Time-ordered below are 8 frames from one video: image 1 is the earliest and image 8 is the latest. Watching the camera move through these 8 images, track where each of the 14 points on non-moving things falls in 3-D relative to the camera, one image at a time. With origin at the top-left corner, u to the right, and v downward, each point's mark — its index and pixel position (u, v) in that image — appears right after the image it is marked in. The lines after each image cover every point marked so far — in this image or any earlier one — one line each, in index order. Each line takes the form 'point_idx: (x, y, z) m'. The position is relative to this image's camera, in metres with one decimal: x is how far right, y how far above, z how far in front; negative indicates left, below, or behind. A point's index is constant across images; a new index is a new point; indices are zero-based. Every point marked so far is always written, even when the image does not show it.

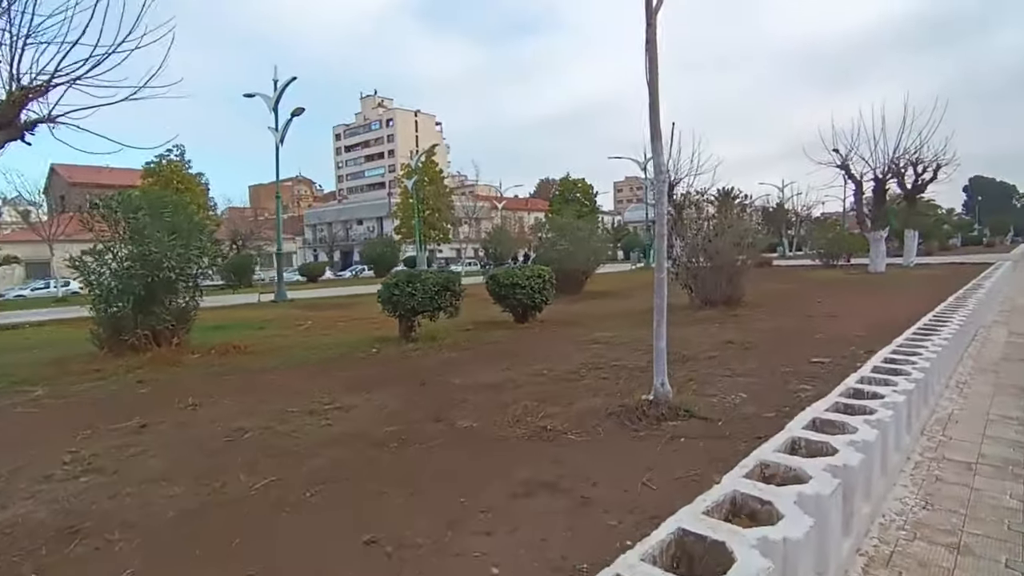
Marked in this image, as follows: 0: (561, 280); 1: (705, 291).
0: (+1.3, +0.2, +15.5) m
1: (+3.8, -0.1, +11.3) m
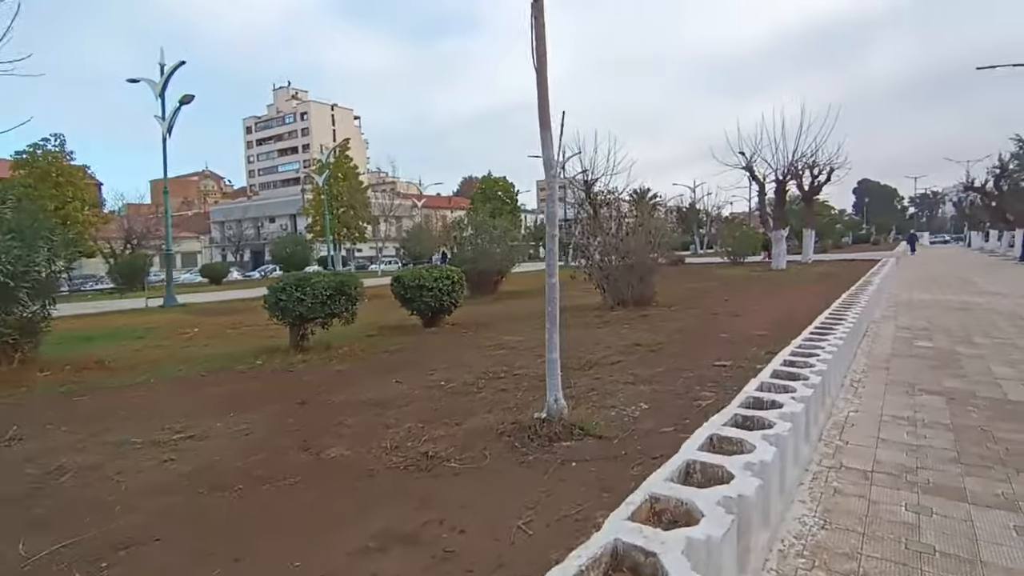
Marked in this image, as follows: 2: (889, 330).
0: (-0.9, +0.2, +15.0) m
1: (+2.0, 0.0, +11.3) m
2: (+5.8, -0.7, +9.0) m
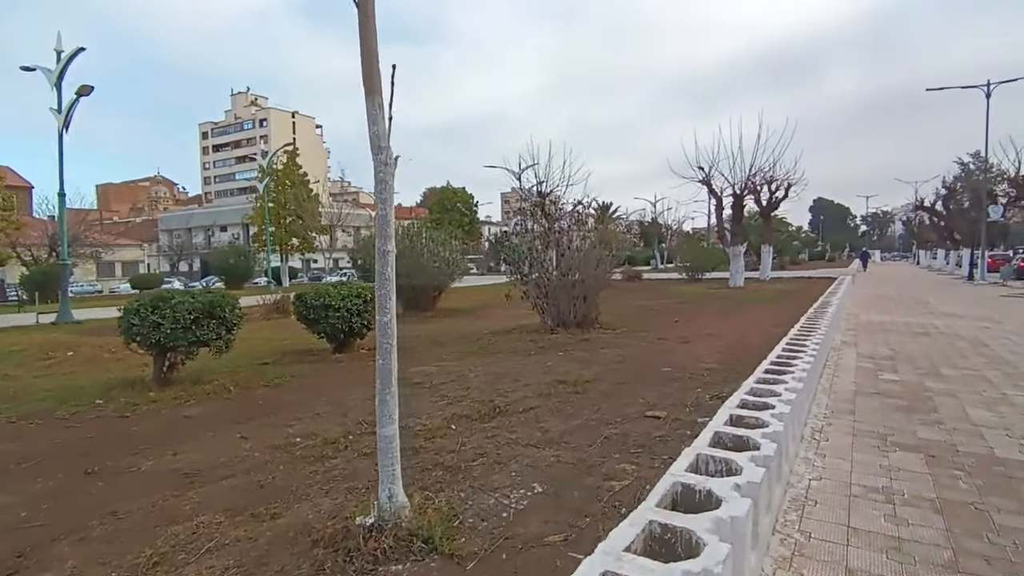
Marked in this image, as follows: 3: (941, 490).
0: (-2.4, -0.2, +13.8) m
1: (+0.8, -0.4, +10.2) m
2: (+4.7, -1.0, +8.1) m
3: (+2.7, -1.3, +3.7) m
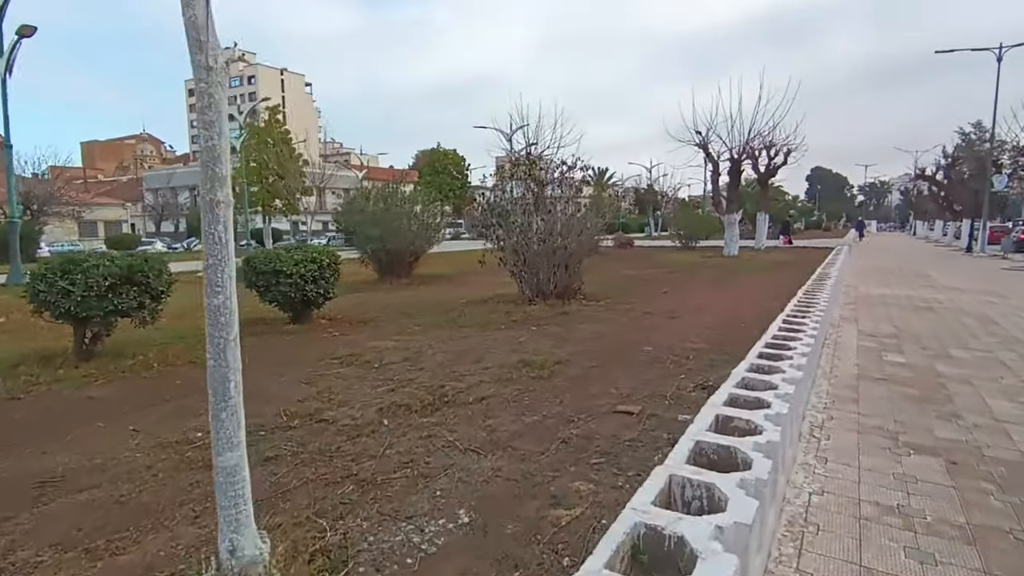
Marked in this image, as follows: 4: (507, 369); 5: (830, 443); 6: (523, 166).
0: (-2.8, +0.6, +13.0) m
1: (+0.4, +0.1, +9.4) m
2: (+4.3, -0.6, +7.5) m
3: (+2.4, -1.2, +3.1) m
4: (0.0, -0.7, +4.9) m
5: (+2.2, -1.0, +3.9) m
6: (+0.2, +2.0, +9.7) m
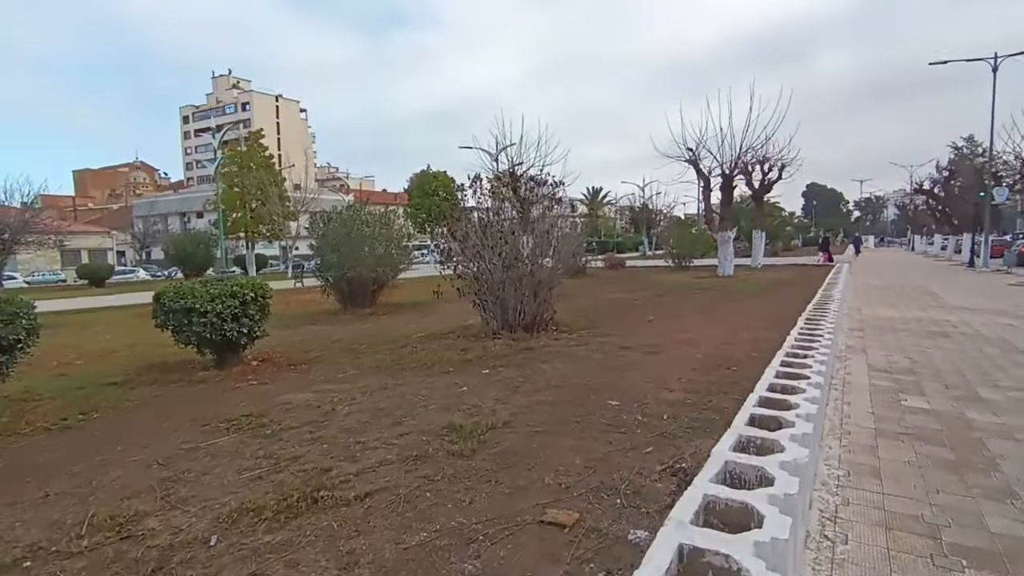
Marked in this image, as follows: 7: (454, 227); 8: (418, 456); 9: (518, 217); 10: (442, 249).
0: (-3.4, -0.1, +11.9) m
1: (-0.1, -0.3, +8.3) m
2: (+3.8, -1.0, +6.4) m
3: (+1.9, -1.4, +2.0) m
4: (-0.6, -1.0, +3.8) m
5: (+1.7, -1.3, +2.8) m
6: (-0.4, +1.6, +8.7) m
7: (-0.9, +0.9, +8.7) m
8: (-0.6, -1.0, +3.5) m
9: (+0.1, +1.0, +8.5) m
10: (-1.1, +0.6, +9.1) m
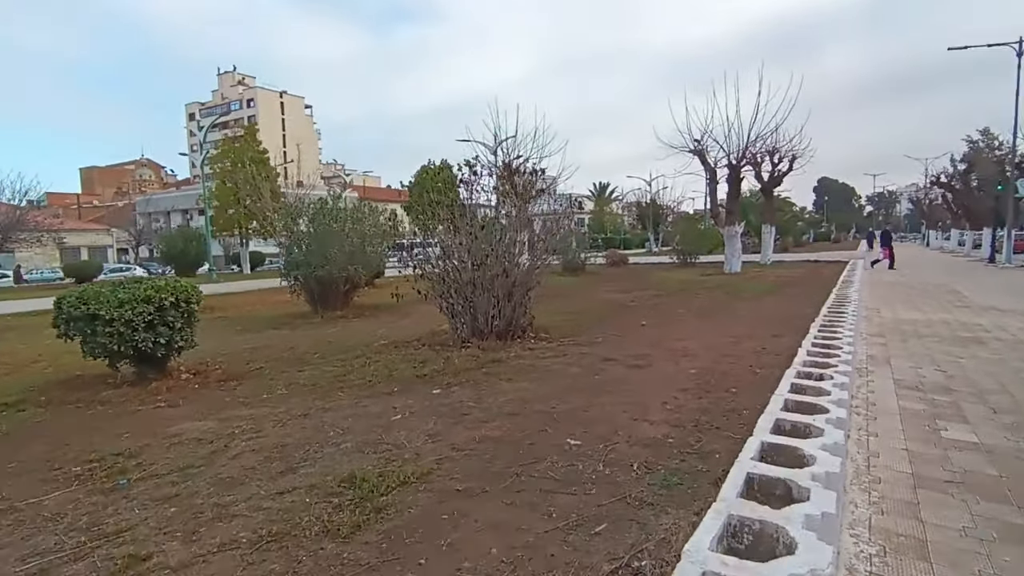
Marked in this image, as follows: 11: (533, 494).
0: (-3.7, -0.1, +11.0) m
1: (-0.5, -0.3, +7.4) m
2: (+3.4, -1.0, +5.3) m
3: (+1.5, -1.4, +0.9) m
4: (-1.0, -1.0, +2.8) m
5: (+1.2, -1.3, +1.8) m
6: (-0.7, +1.6, +7.7) m
7: (-1.2, +0.9, +7.7) m
8: (-1.0, -1.0, +2.5) m
9: (-0.3, +1.0, +7.5) m
10: (-1.4, +0.6, +8.1) m
11: (+0.1, -1.0, +2.8) m
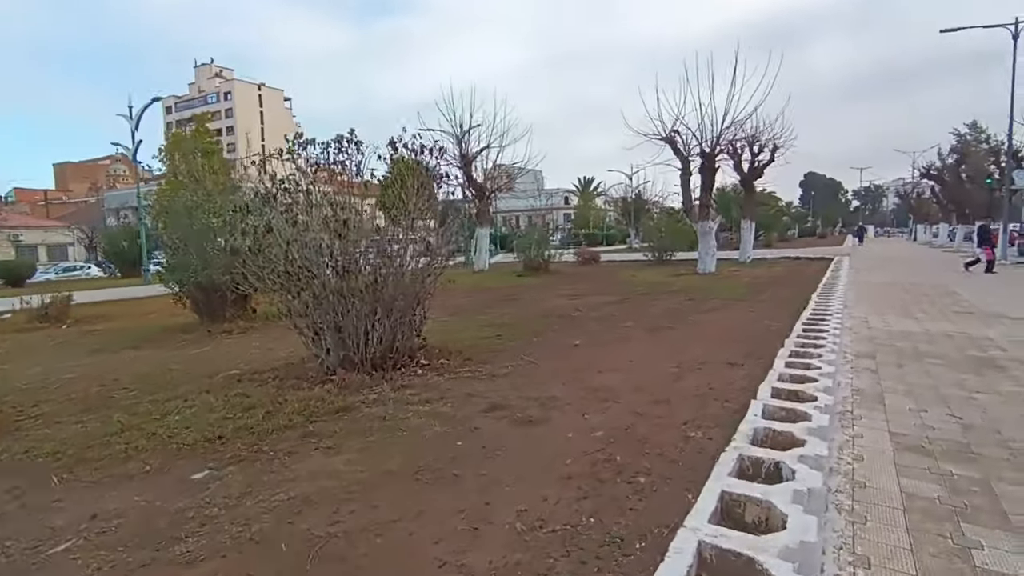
0: (-4.9, -0.2, +9.2) m
1: (-1.6, -0.5, +5.6) m
2: (+2.3, -1.1, +3.7) m
3: (+0.4, -1.6, -0.7) m
4: (-2.0, -1.2, +1.1) m
5: (+0.2, -1.5, +0.2) m
6: (-1.9, +1.4, +6.0) m
7: (-2.4, +0.8, +5.9) m
8: (-2.0, -1.2, +0.8) m
9: (-1.4, +0.9, +5.8) m
10: (-2.6, +0.5, +6.3) m
11: (-0.9, -1.1, +1.1) m
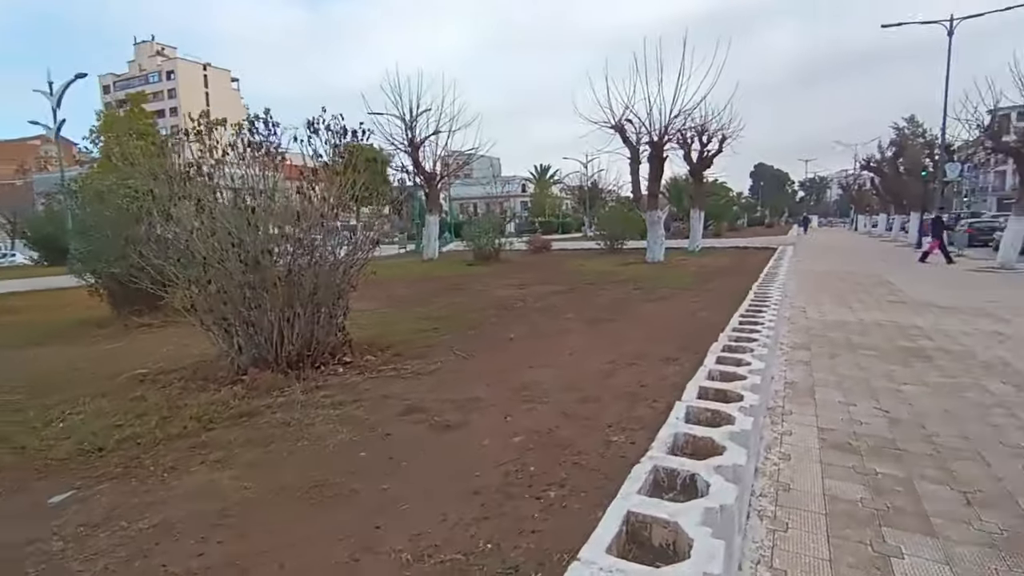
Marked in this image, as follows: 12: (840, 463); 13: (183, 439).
0: (-5.8, -0.1, +8.6) m
1: (-2.3, -0.4, +5.2) m
2: (+1.8, -1.1, +3.6) m
3: (+0.2, -1.6, -1.0) m
4: (-2.4, -1.2, +0.7) m
5: (-0.1, -1.5, -0.1) m
6: (-2.6, +1.5, +5.5) m
7: (-3.0, +0.8, +5.4) m
8: (-2.3, -1.3, +0.4) m
9: (-2.1, +1.0, +5.3) m
10: (-3.3, +0.5, +5.8) m
11: (-1.3, -1.2, +0.7) m
12: (+2.0, -1.1, +3.6) m
13: (-2.0, -0.9, +3.7) m
